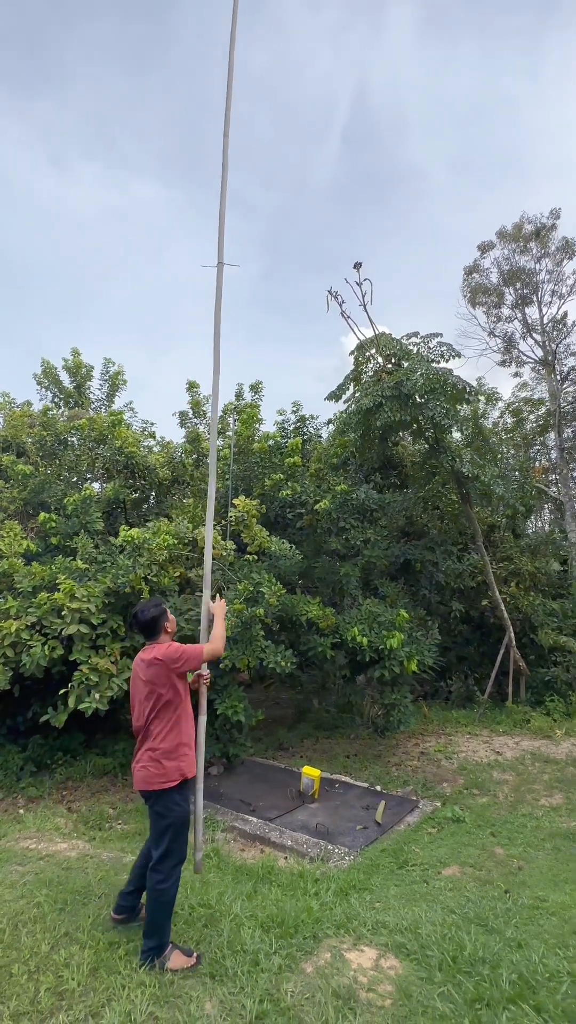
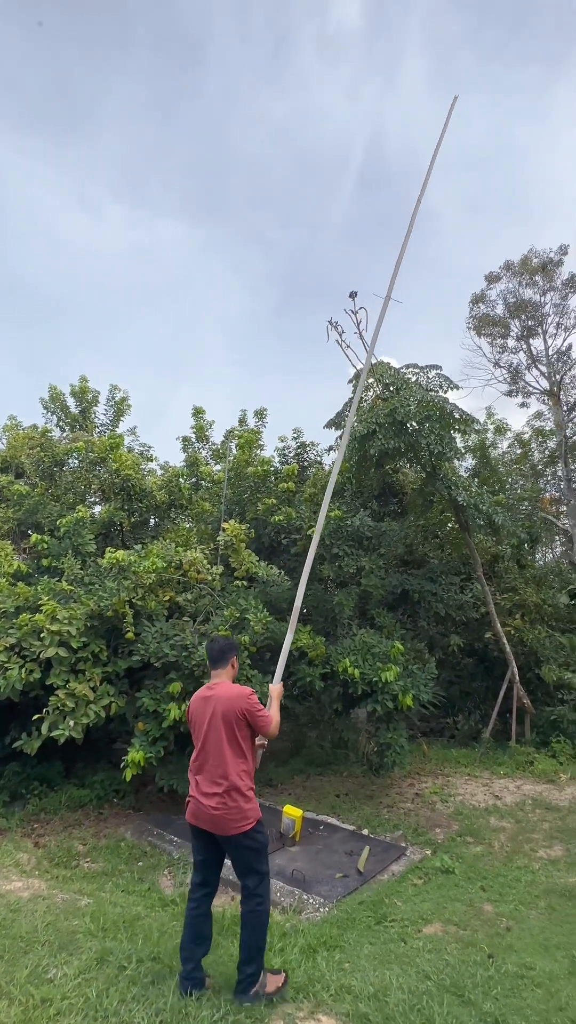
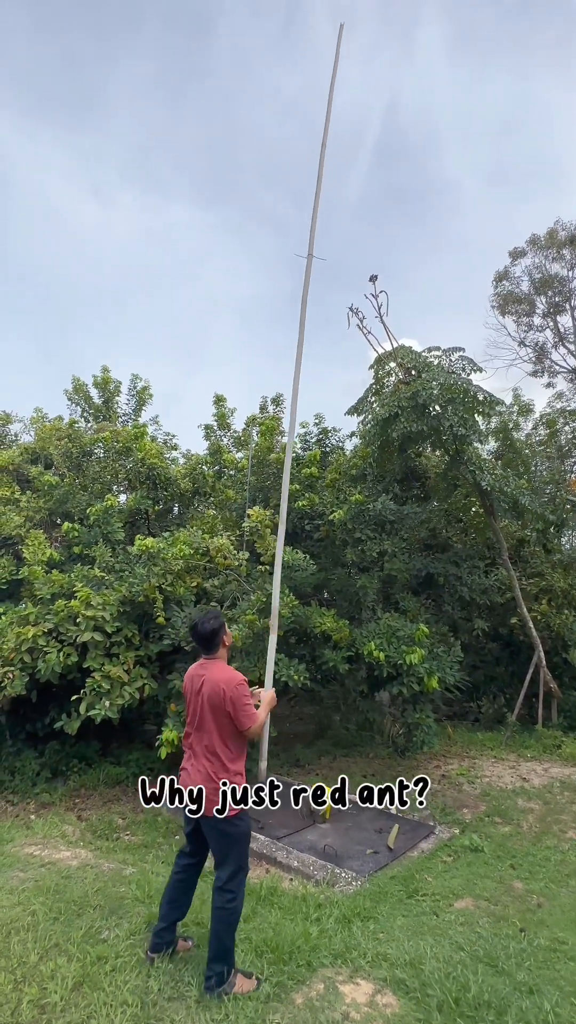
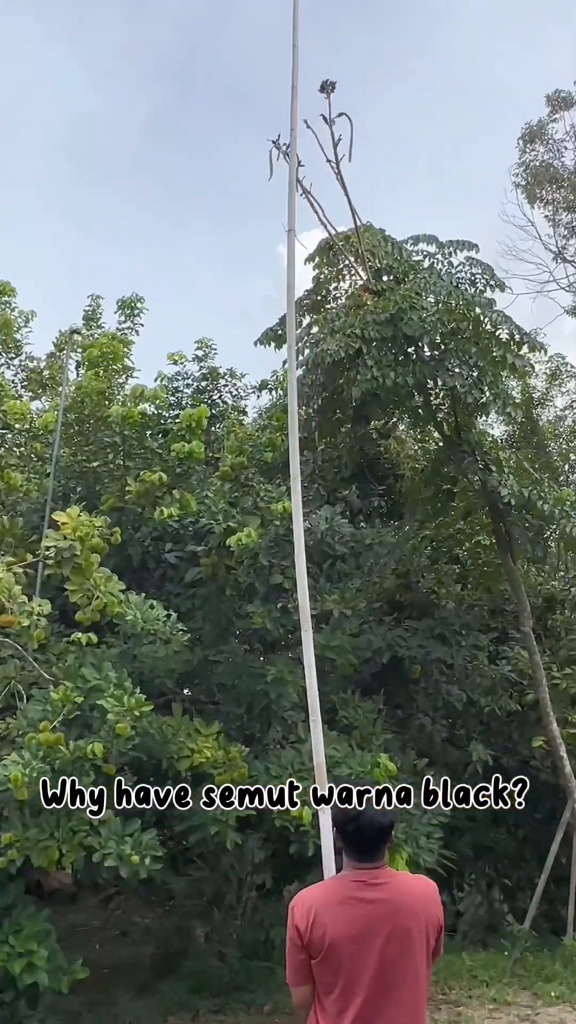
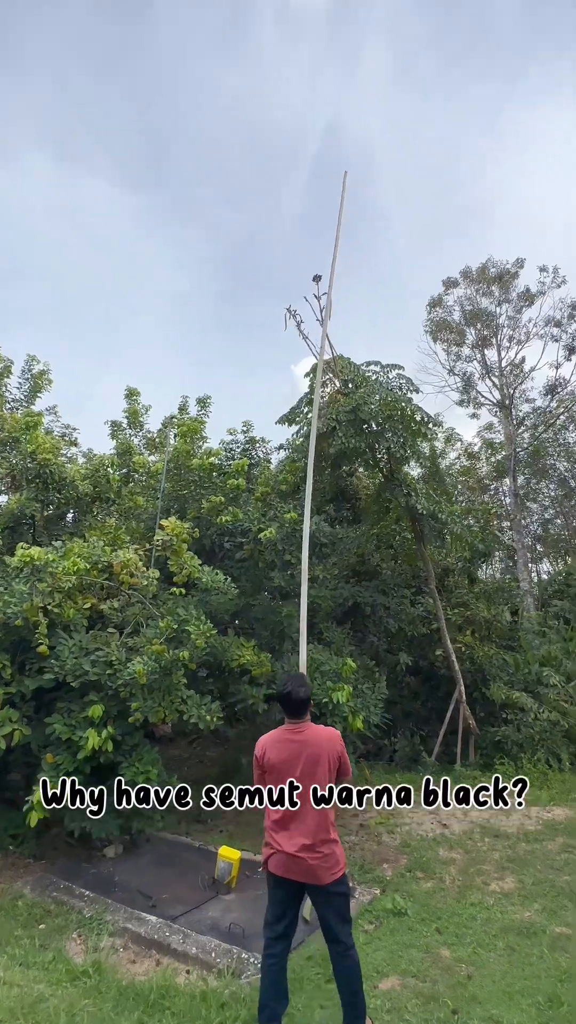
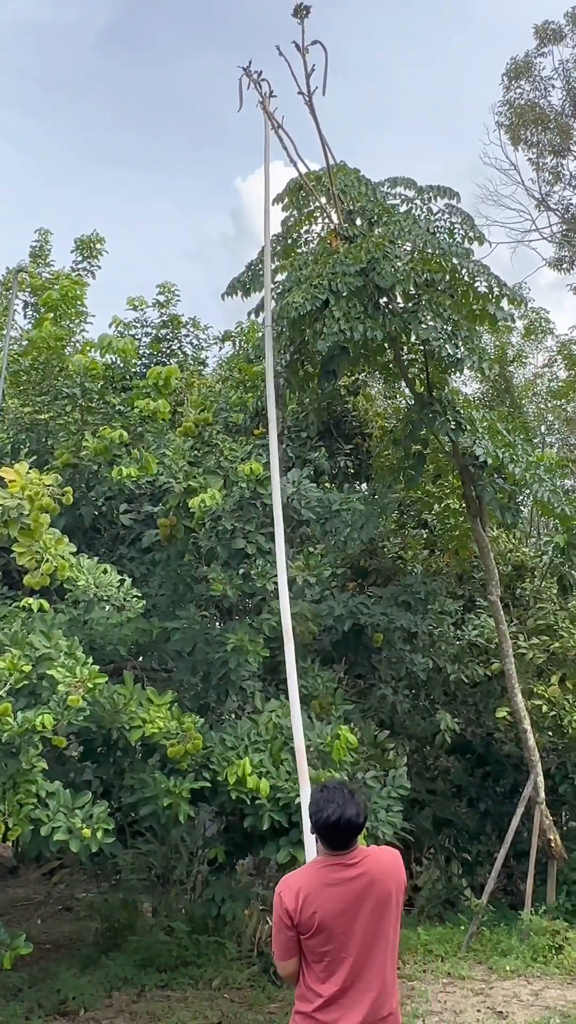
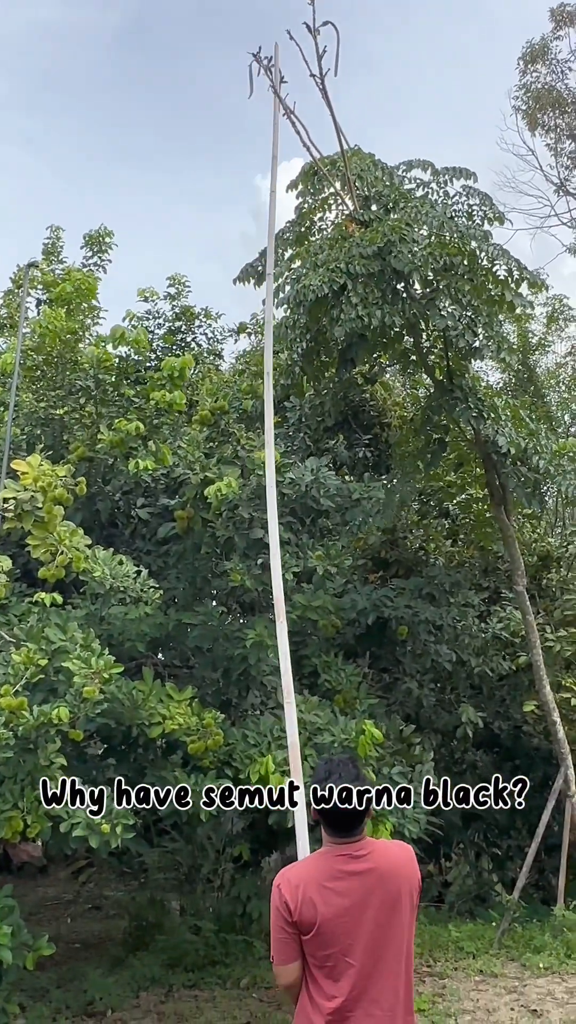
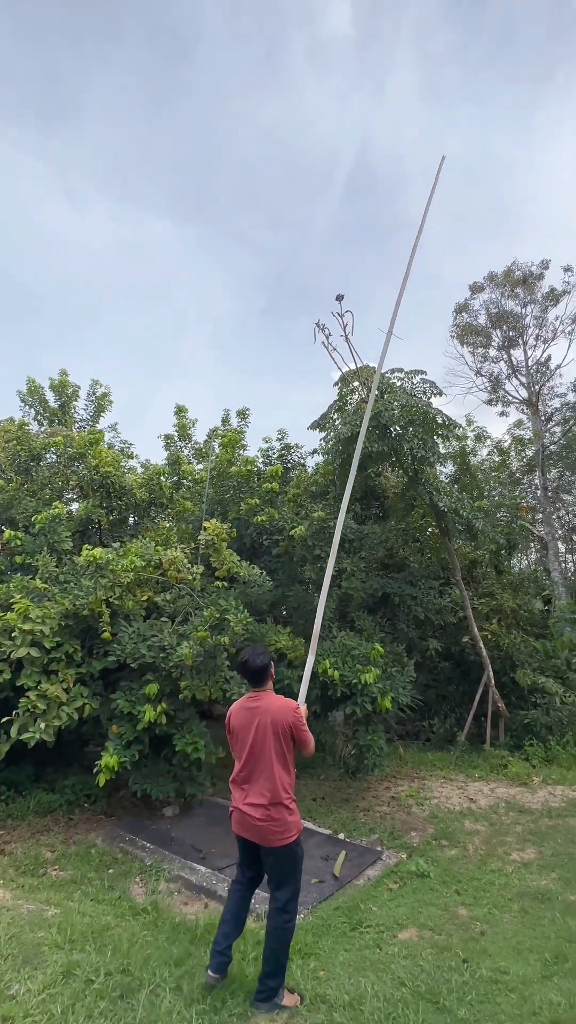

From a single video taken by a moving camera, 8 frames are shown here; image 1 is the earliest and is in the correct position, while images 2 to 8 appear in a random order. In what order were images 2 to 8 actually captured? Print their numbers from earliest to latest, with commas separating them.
3, 2, 8, 5, 4, 7, 6
